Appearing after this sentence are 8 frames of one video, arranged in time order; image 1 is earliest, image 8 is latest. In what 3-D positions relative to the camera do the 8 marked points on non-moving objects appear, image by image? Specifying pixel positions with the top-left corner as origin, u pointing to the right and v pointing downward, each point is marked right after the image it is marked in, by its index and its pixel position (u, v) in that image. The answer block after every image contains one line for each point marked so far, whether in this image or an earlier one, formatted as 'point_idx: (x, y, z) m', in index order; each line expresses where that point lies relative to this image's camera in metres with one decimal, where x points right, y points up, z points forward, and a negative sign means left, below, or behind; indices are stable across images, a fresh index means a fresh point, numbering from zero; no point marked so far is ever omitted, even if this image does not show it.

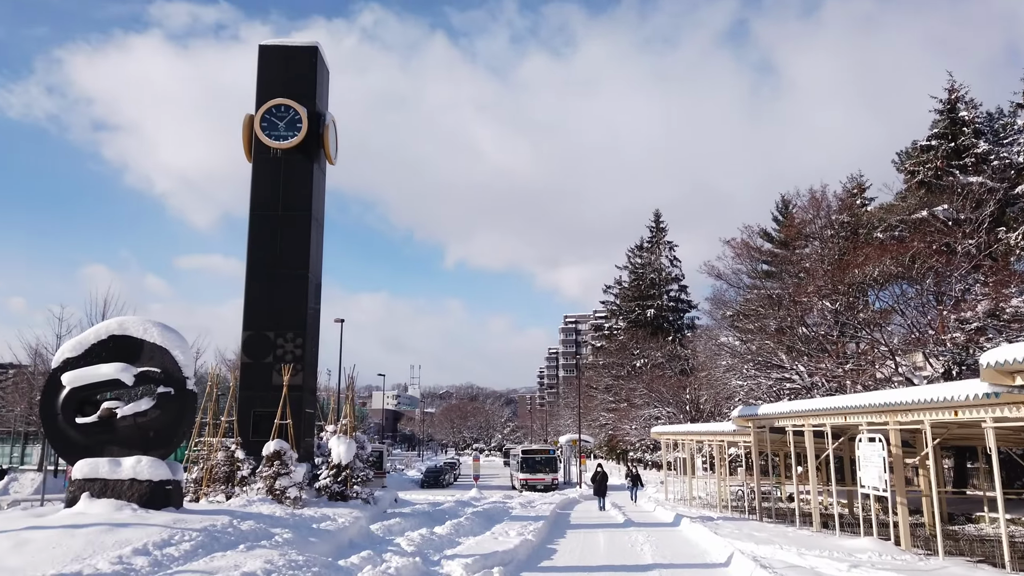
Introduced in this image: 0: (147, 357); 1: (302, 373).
0: (-5.6, -1.1, +11.6) m
1: (-5.5, -2.2, +19.7) m
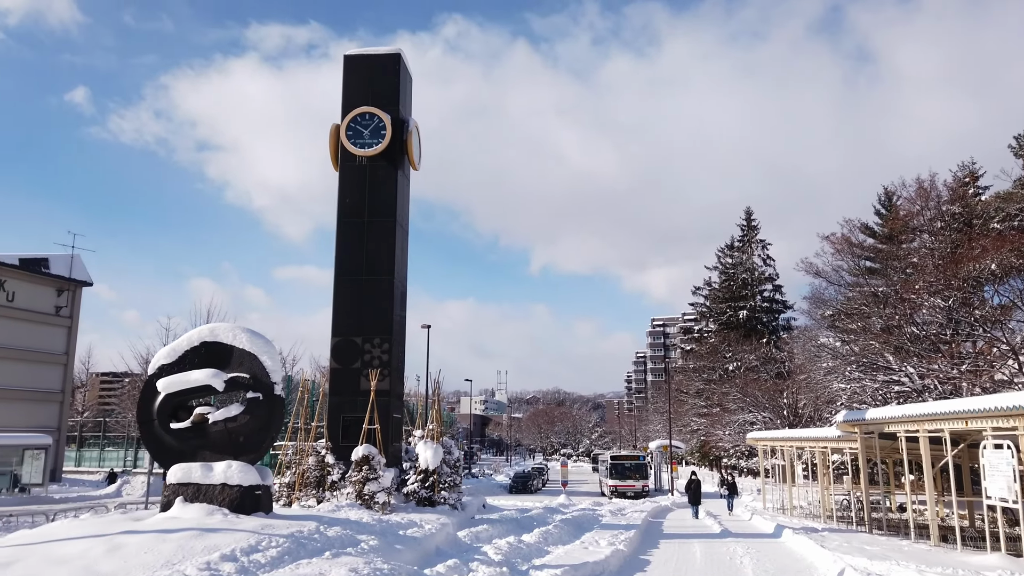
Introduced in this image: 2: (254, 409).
0: (-4.3, -1.2, +11.7) m
1: (-3.2, -2.3, +19.7) m
2: (-3.9, -1.8, +11.5) m
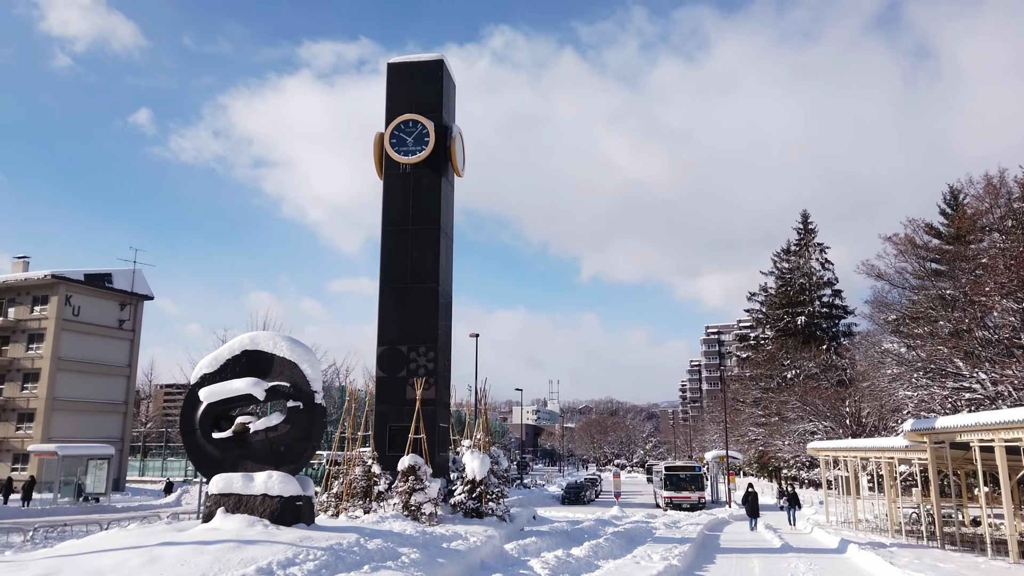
0: (-3.6, -1.3, +11.6) m
1: (-2.0, -2.6, +19.5) m
2: (-3.3, -1.9, +11.3) m
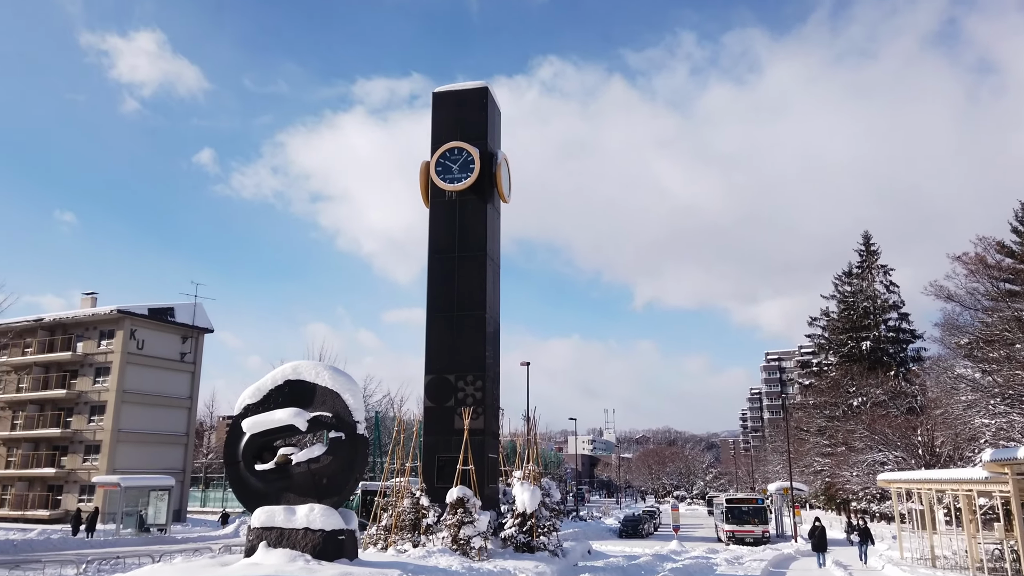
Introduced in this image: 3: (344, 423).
0: (-2.9, -1.7, +11.4) m
1: (-0.7, -3.3, +19.1) m
2: (-2.6, -2.4, +11.1) m
3: (-2.5, -2.0, +11.2) m
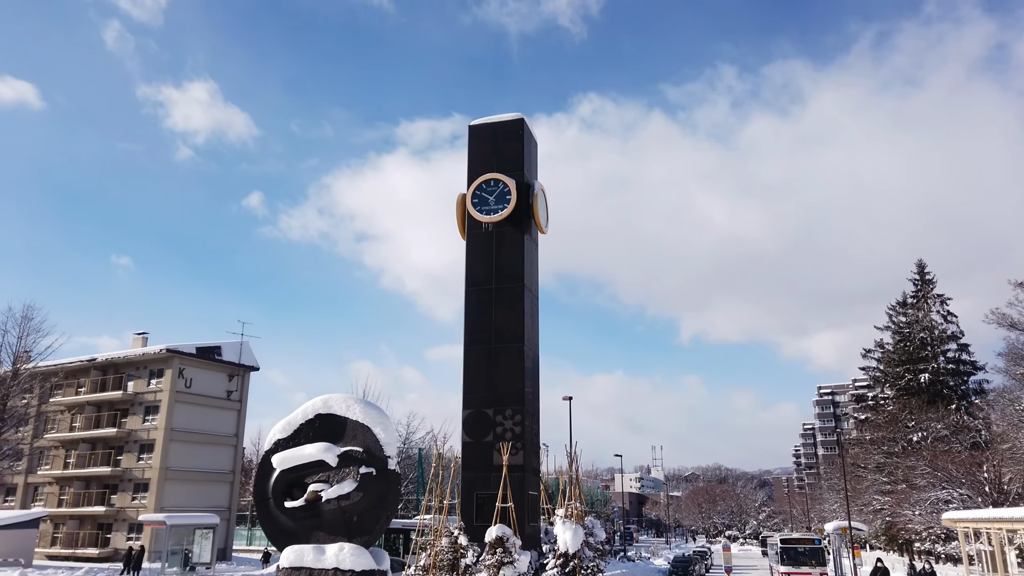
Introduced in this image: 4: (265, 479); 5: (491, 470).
0: (-2.4, -2.2, +11.0) m
1: (+0.3, -4.0, +18.6) m
2: (-2.1, -2.8, +10.7) m
3: (-2.0, -2.5, +10.8) m
4: (-3.6, -2.8, +11.1) m
5: (-0.5, -4.5, +18.6) m
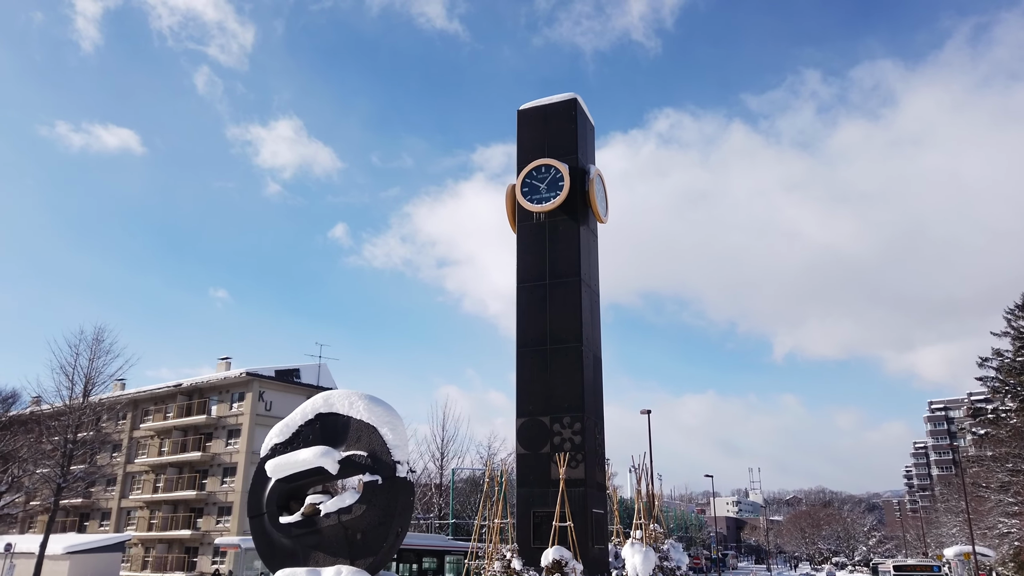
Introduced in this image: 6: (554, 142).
0: (-2.0, -1.9, +9.3) m
1: (+1.6, -3.9, +16.5) m
2: (-1.7, -2.5, +8.9) m
3: (-1.6, -2.1, +9.1) m
4: (-3.2, -2.5, +9.5) m
5: (+0.8, -4.3, +16.6) m
6: (+1.1, +3.7, +19.4) m
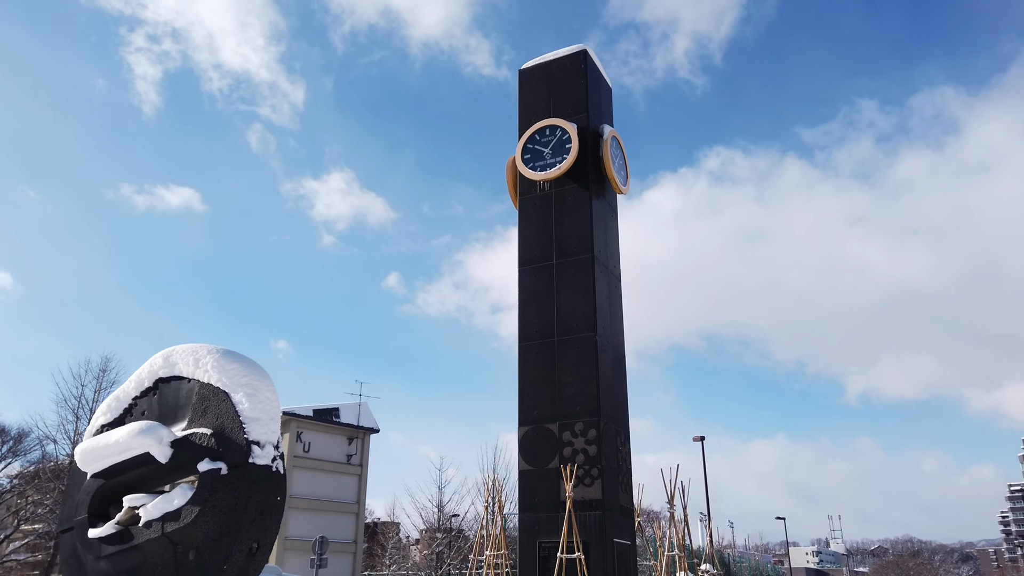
0: (-2.6, -1.0, +6.3) m
1: (+1.5, -3.3, +13.0) m
2: (-2.3, -1.6, +5.8) m
3: (-2.2, -1.2, +6.0) m
4: (-3.8, -1.8, +6.5) m
5: (+0.8, -3.8, +13.1) m
6: (+1.0, +4.0, +16.5) m
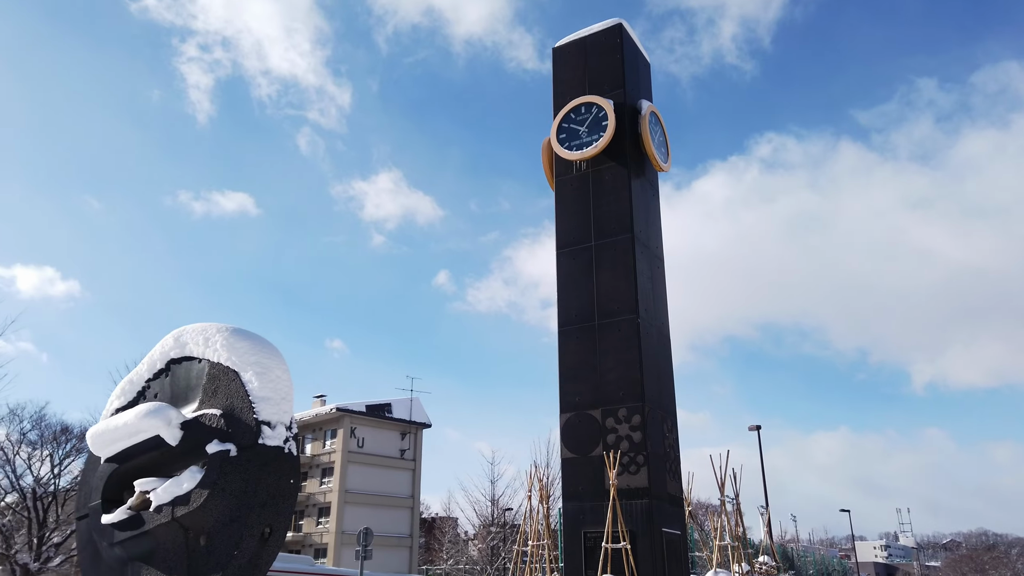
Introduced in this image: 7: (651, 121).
0: (-2.4, -0.8, +6.0) m
1: (+2.2, -3.0, +12.4) m
2: (-2.2, -1.4, +5.6) m
3: (-2.1, -1.0, +5.7) m
4: (-3.6, -1.6, +6.4) m
5: (+1.5, -3.5, +12.6) m
6: (+1.8, +4.4, +15.9) m
7: (+2.8, +3.4, +15.4) m
